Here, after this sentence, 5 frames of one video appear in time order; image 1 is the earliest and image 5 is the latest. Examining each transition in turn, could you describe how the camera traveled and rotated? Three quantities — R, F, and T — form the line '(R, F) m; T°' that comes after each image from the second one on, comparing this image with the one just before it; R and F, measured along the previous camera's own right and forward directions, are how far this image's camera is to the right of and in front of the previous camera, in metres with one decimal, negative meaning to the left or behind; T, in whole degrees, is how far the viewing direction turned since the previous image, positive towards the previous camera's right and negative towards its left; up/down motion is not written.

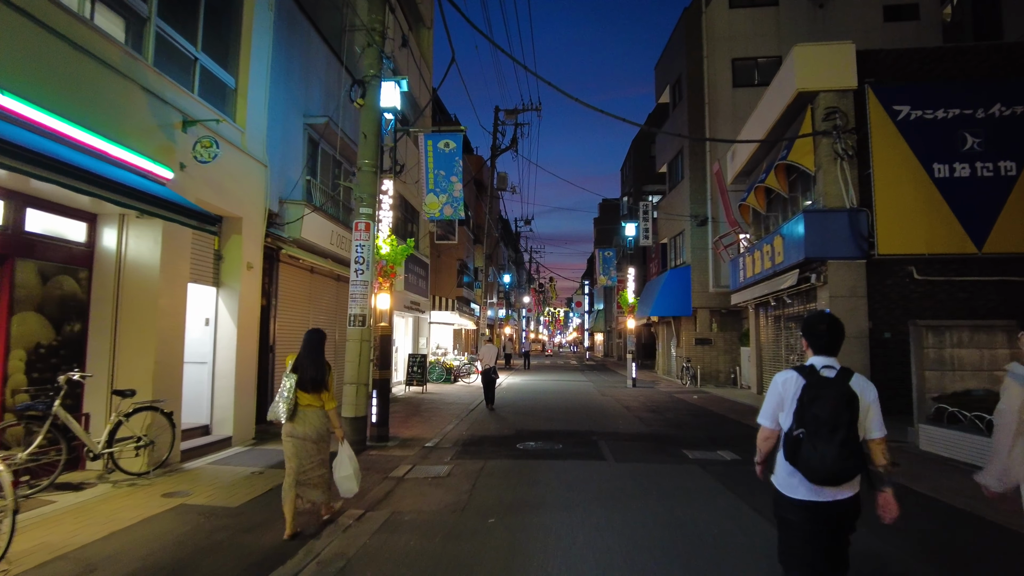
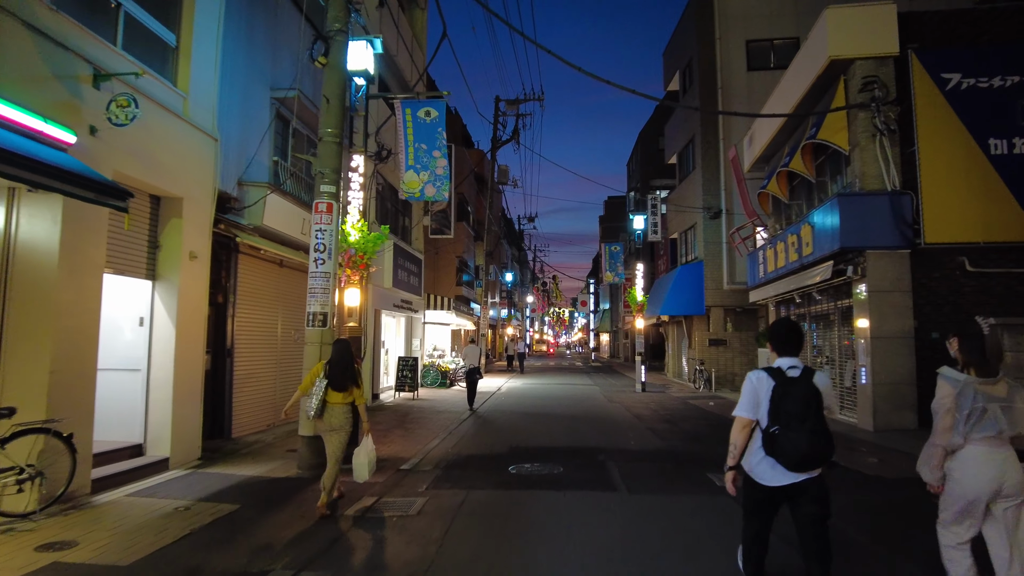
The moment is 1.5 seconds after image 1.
(+0.2, +1.5) m; 0°
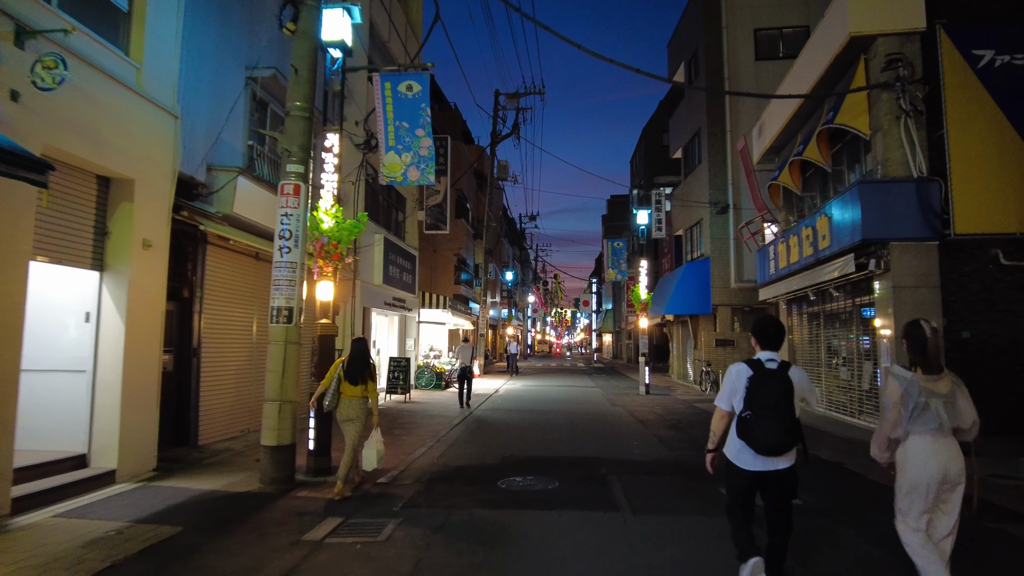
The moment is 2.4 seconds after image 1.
(+0.1, +0.9) m; 0°
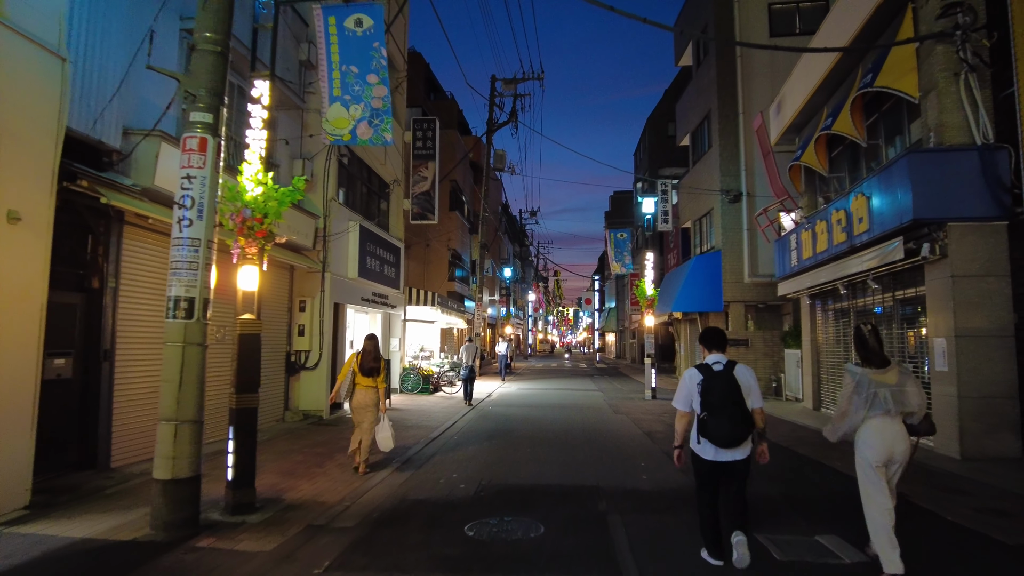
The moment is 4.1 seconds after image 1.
(+0.2, +1.7) m; 0°
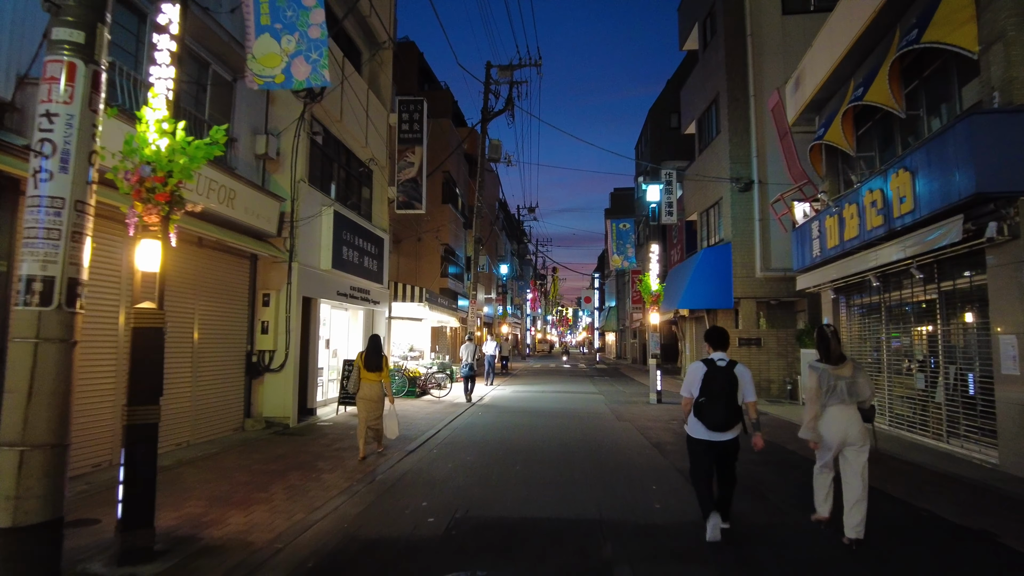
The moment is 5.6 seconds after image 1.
(+0.1, +1.4) m; 0°
